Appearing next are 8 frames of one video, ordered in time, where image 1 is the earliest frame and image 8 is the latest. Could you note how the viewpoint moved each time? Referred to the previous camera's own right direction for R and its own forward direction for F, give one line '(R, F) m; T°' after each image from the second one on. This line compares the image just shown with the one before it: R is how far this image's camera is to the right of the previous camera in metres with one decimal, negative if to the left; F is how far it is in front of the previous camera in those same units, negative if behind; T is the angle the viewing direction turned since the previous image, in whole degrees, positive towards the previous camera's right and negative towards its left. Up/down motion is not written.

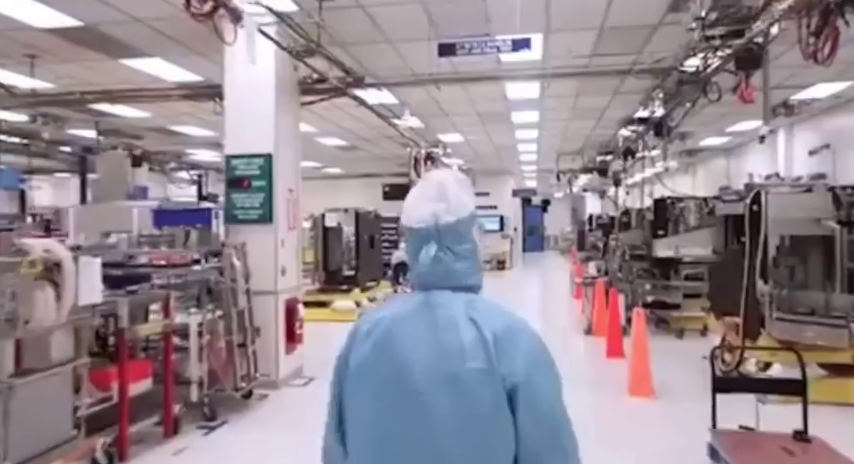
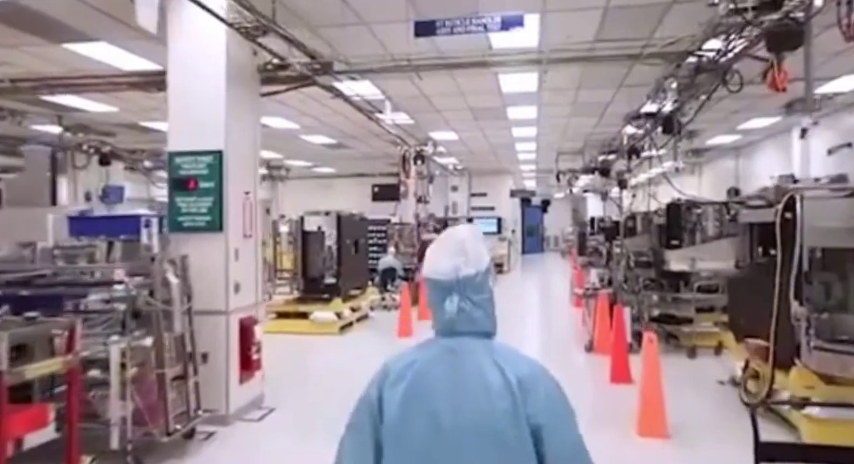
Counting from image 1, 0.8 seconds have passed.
(+0.2, +0.9) m; 0°
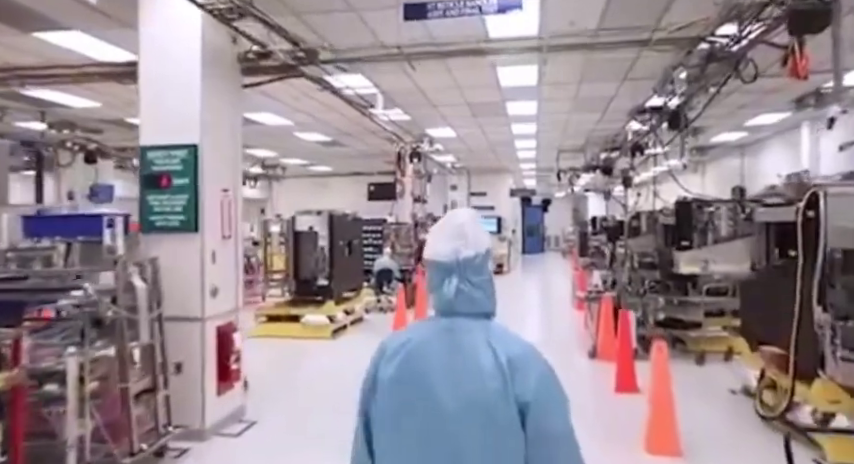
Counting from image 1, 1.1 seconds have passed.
(+0.1, +0.4) m; 0°
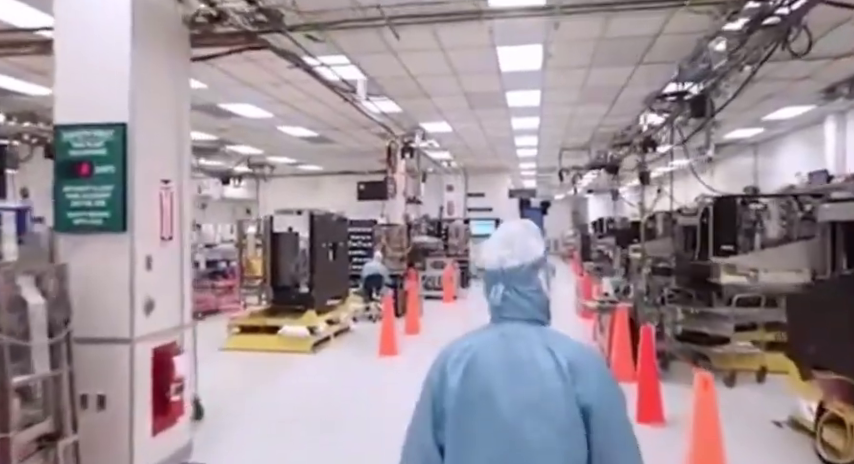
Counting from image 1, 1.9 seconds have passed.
(+0.1, +0.9) m; 0°
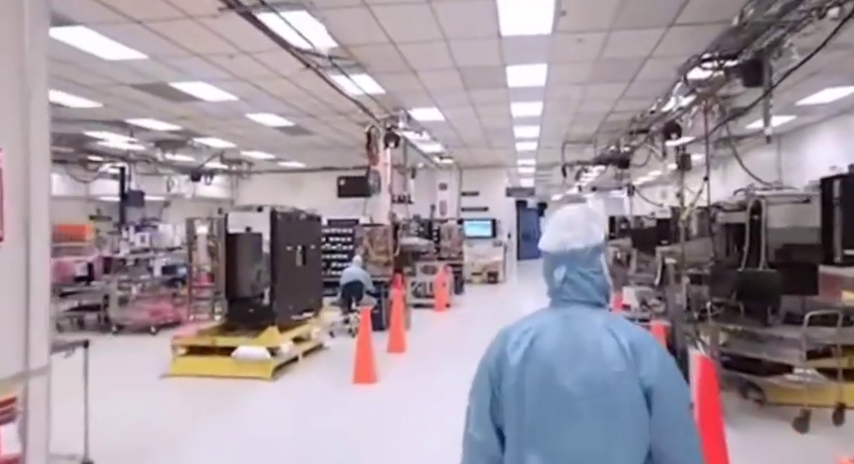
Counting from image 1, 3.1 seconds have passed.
(+0.1, +1.5) m; +1°
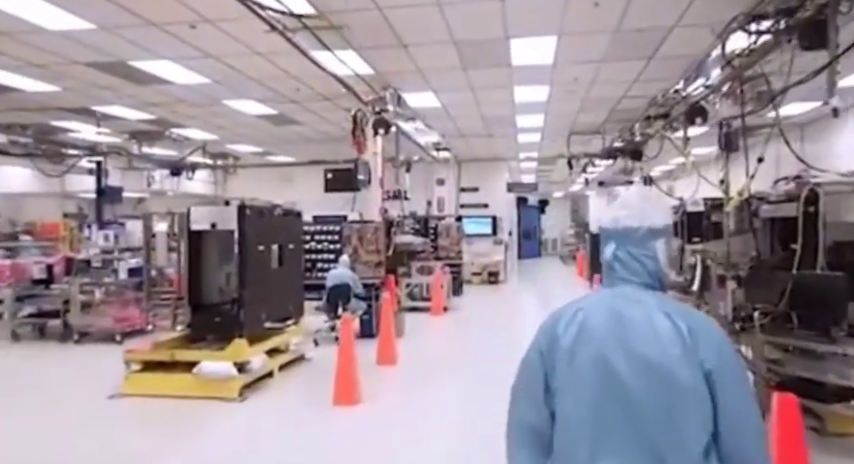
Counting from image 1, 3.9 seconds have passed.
(+0.1, +1.0) m; 0°
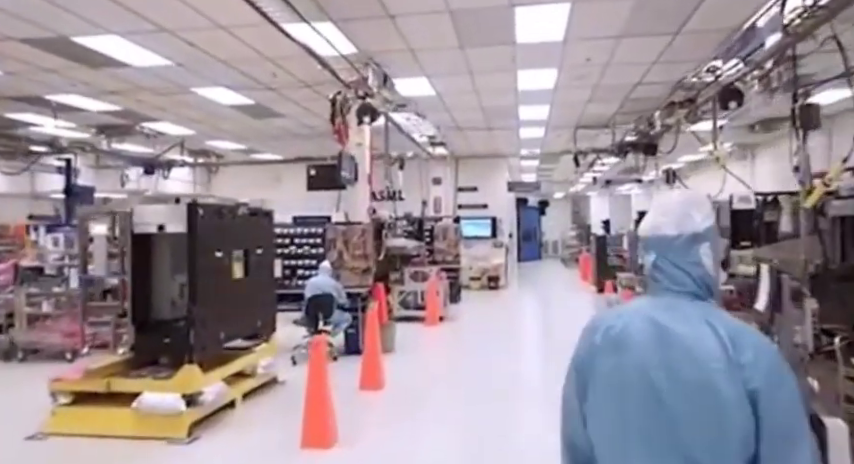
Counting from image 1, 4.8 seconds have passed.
(+0.1, +1.1) m; 0°
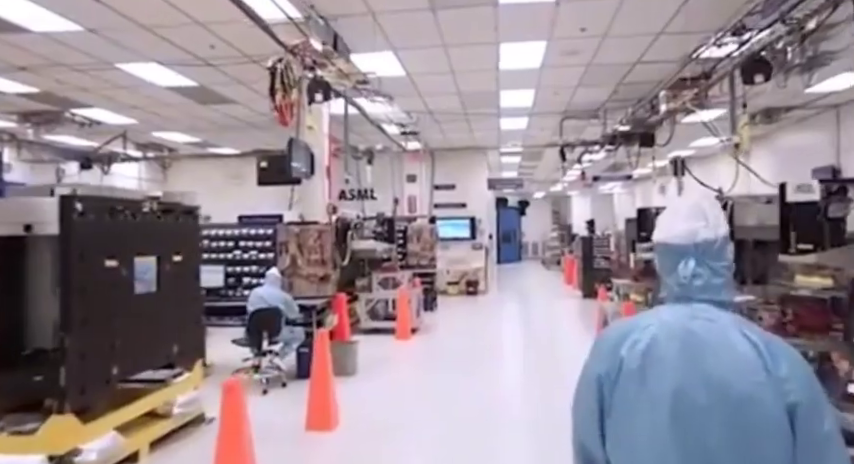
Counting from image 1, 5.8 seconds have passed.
(+0.2, +1.3) m; +2°
